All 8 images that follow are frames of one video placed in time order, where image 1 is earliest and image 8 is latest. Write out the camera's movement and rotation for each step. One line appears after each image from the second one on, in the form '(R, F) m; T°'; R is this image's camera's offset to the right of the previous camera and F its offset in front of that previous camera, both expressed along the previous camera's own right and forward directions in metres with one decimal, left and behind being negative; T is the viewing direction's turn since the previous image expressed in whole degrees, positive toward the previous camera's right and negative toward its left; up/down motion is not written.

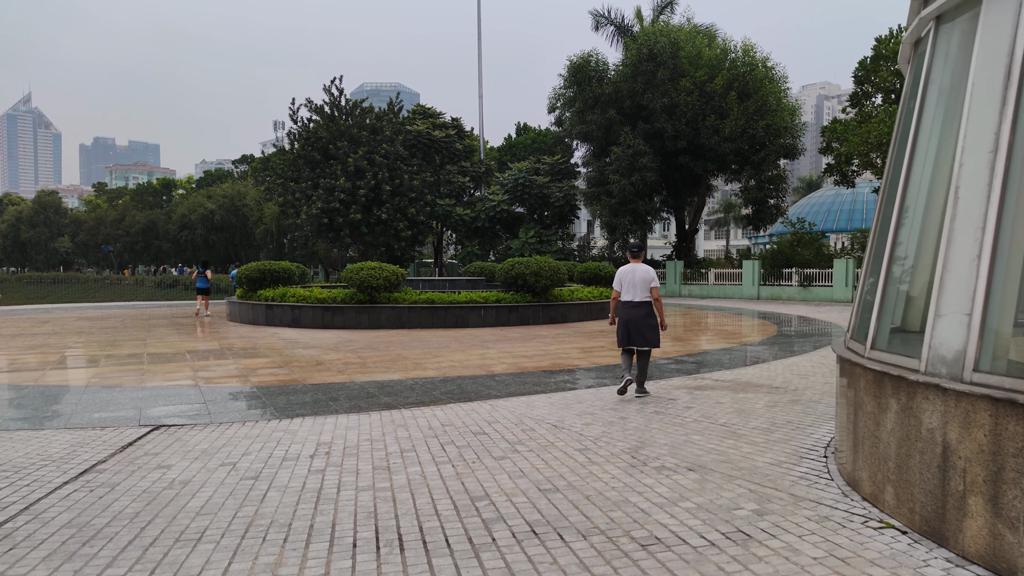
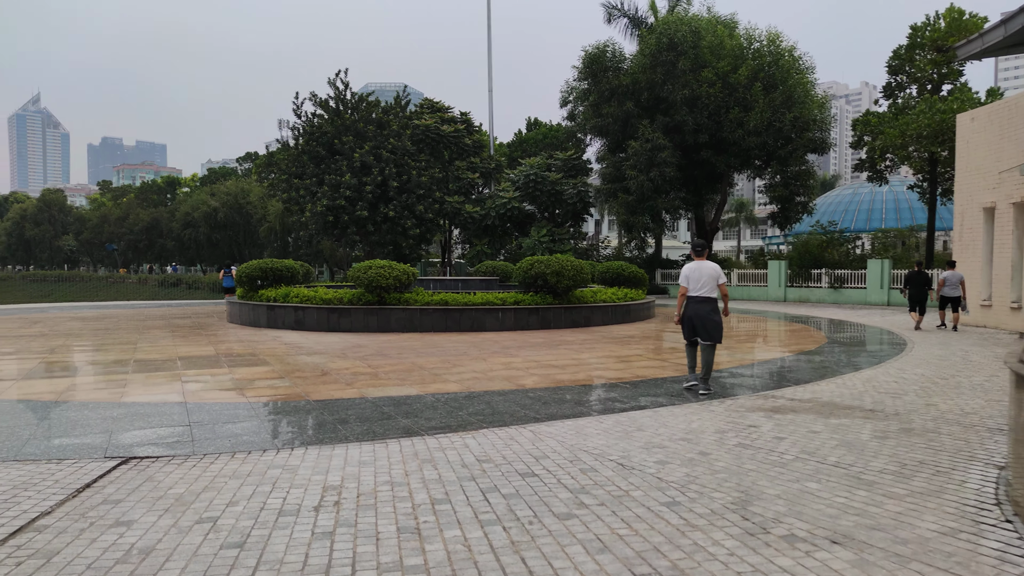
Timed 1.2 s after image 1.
(-0.3, +1.0) m; 0°
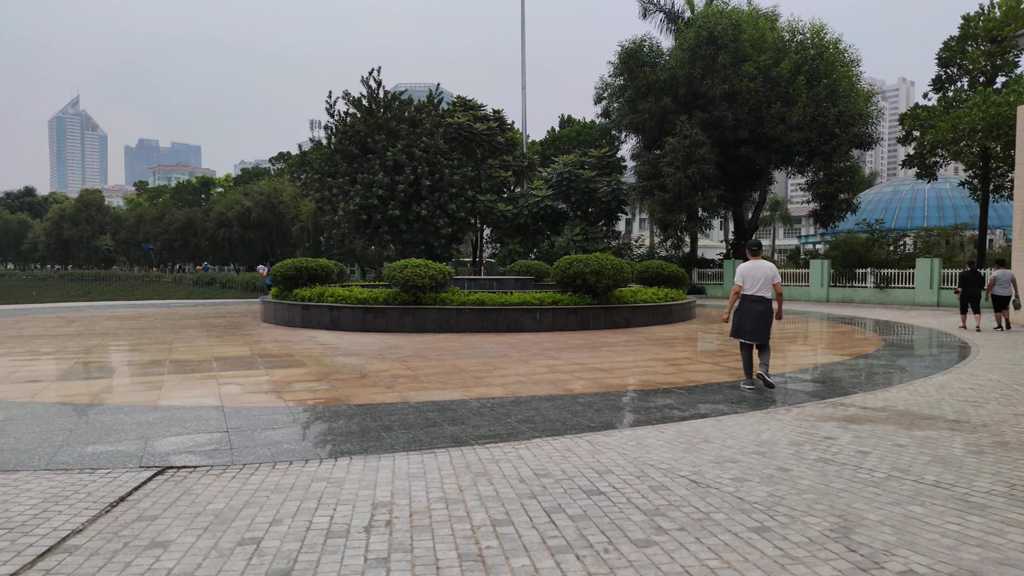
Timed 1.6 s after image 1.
(-0.2, +0.3) m; -2°
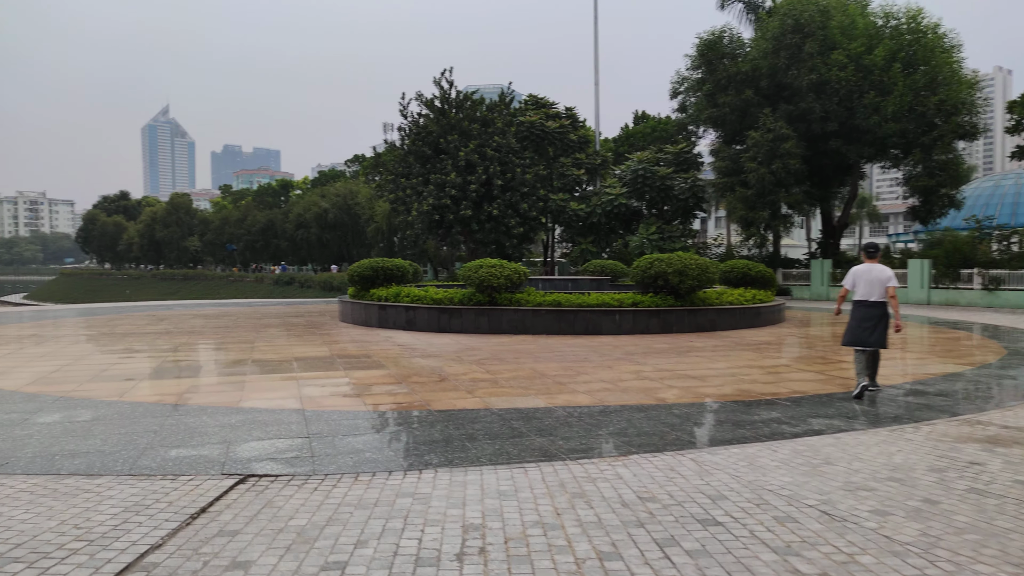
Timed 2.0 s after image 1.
(-0.2, +0.3) m; -6°
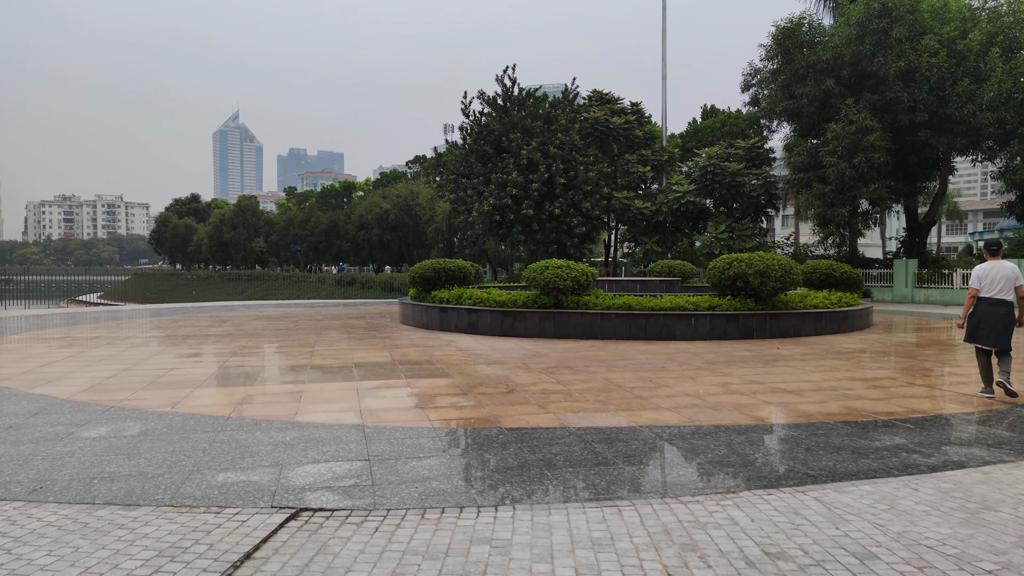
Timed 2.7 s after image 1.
(-0.2, +0.5) m; -5°
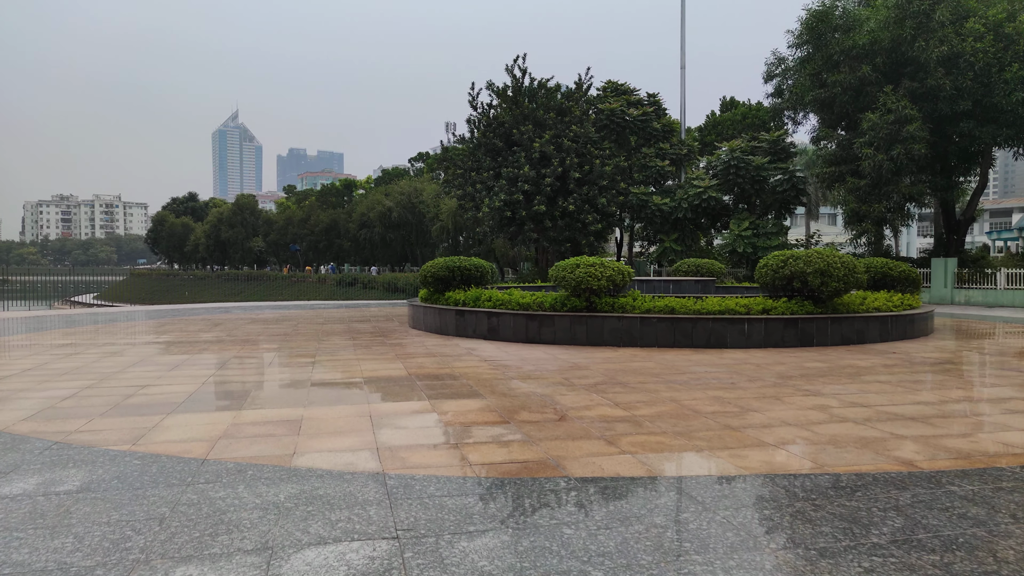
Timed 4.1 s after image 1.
(-0.4, +1.2) m; 0°
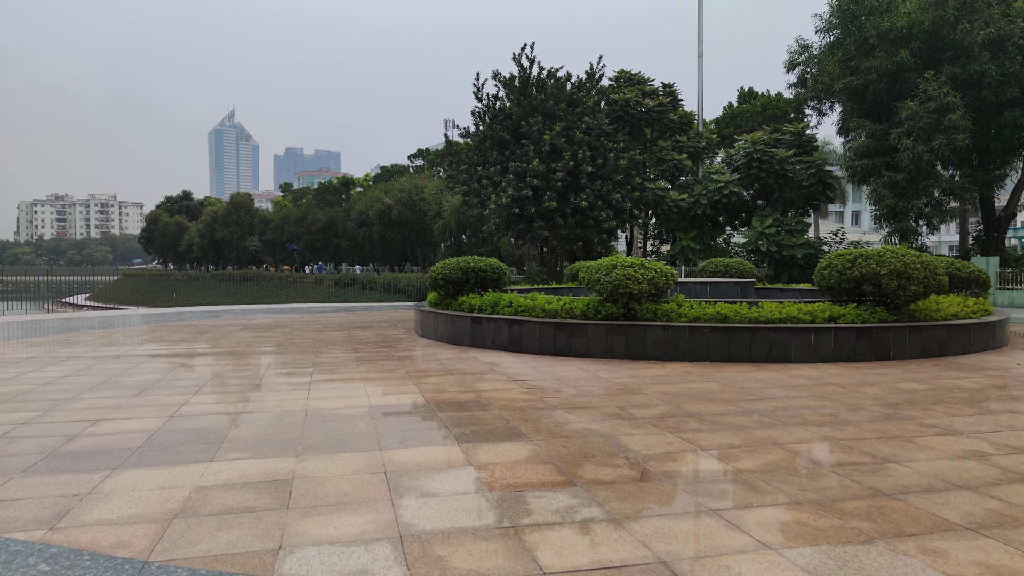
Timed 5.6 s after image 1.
(-0.4, +1.3) m; 0°
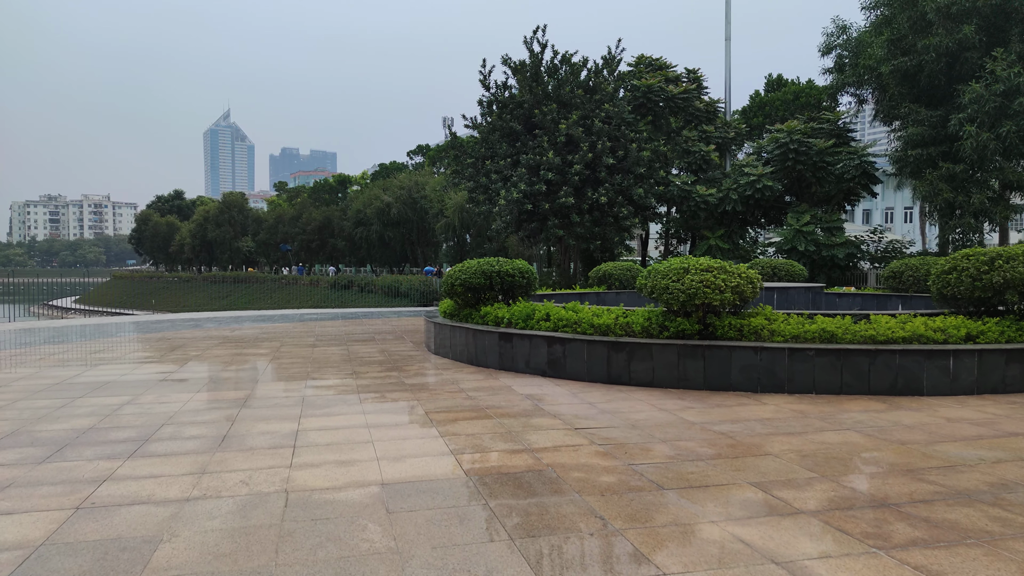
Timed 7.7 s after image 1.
(-0.5, +1.8) m; 0°
